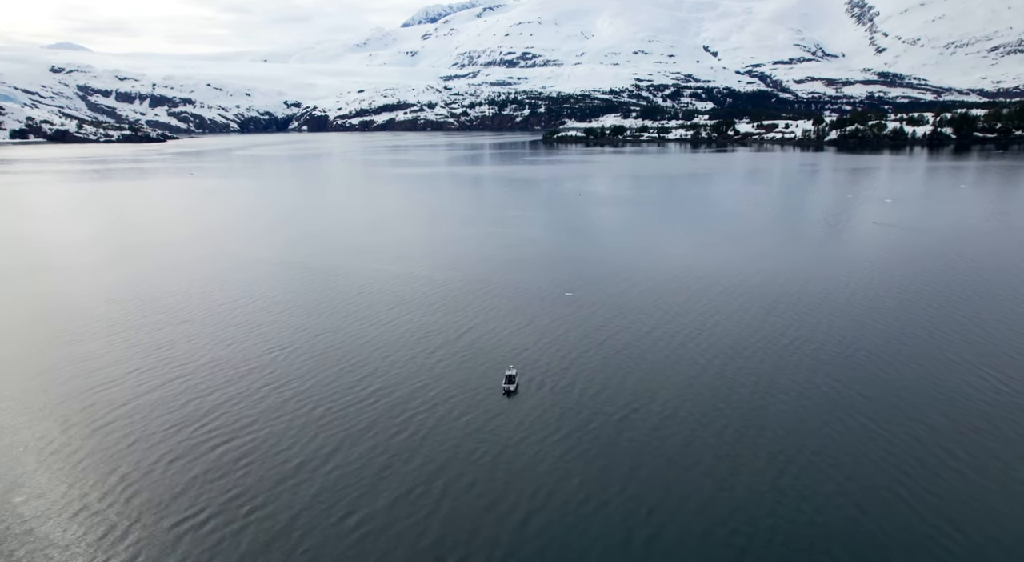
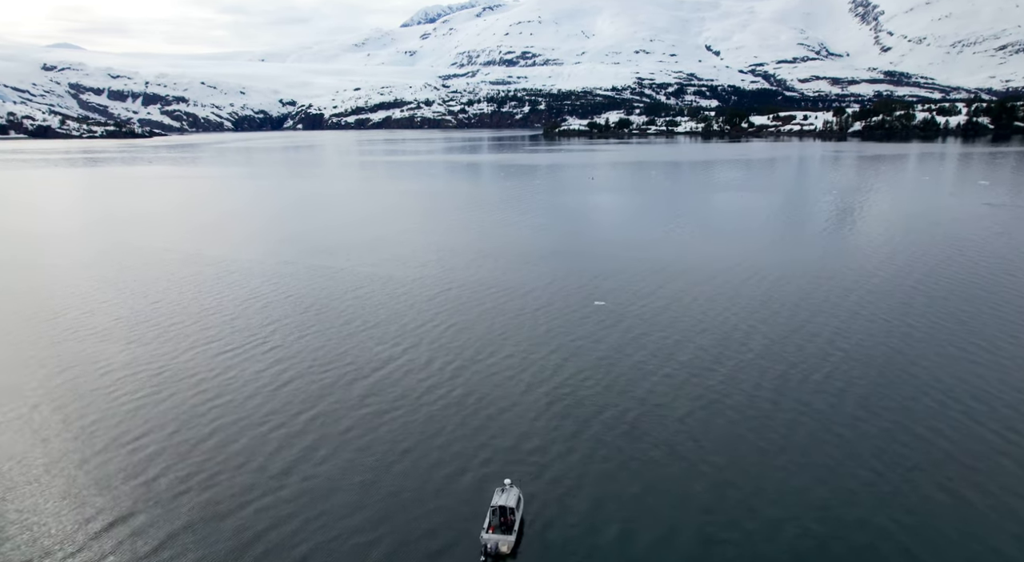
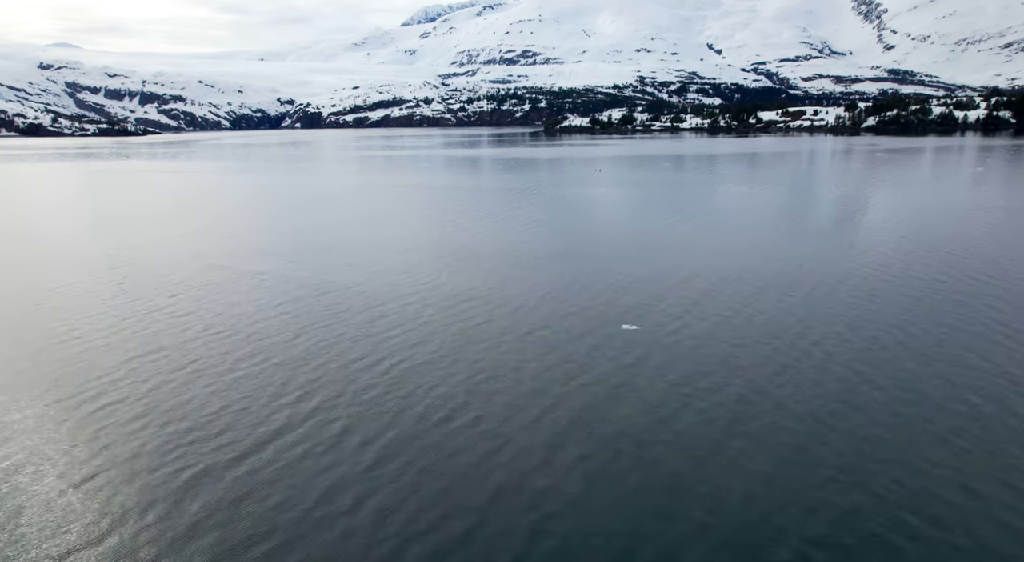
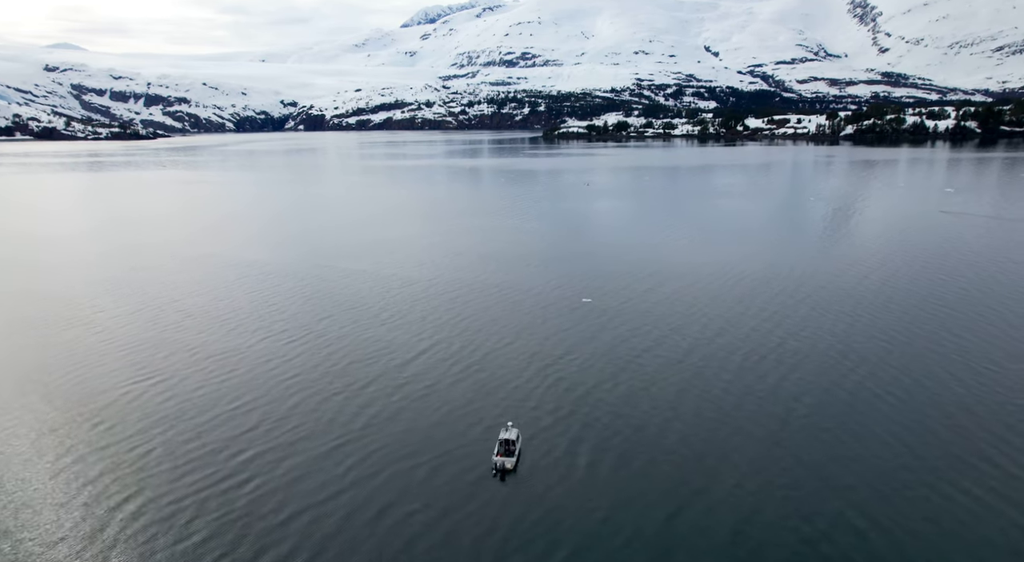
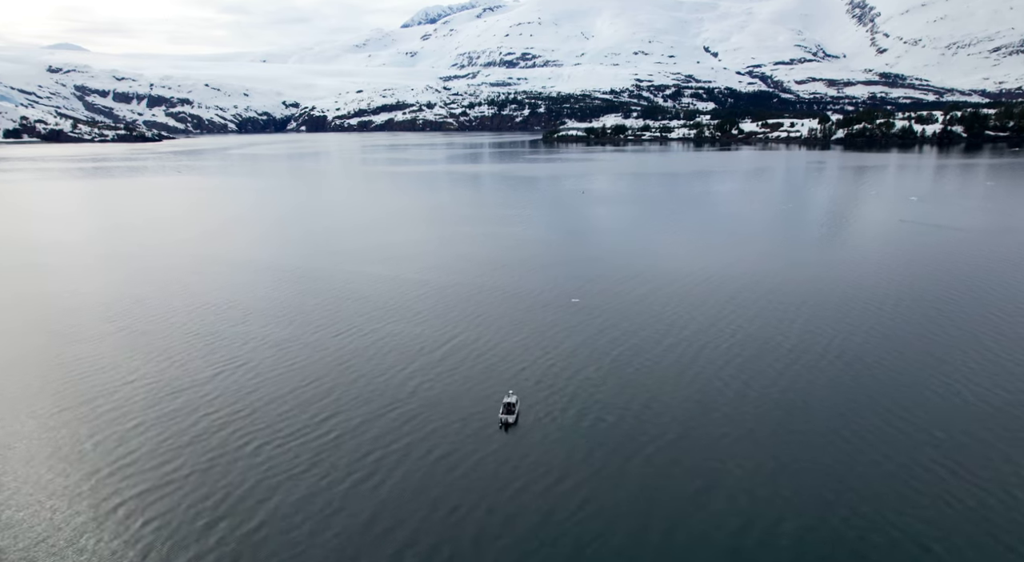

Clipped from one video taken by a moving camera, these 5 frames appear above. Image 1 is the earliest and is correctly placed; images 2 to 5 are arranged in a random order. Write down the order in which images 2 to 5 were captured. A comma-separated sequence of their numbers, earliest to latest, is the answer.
5, 4, 2, 3
